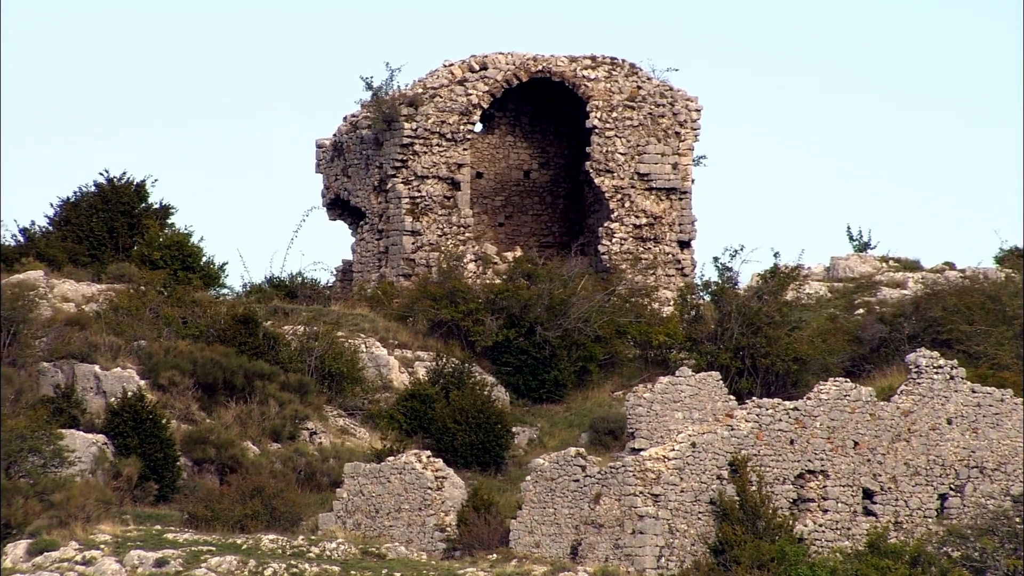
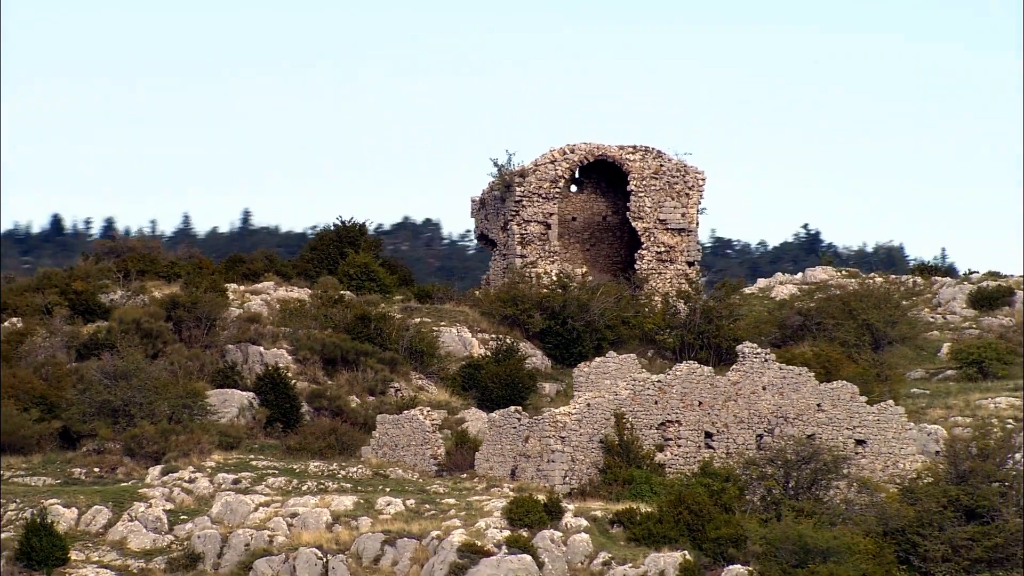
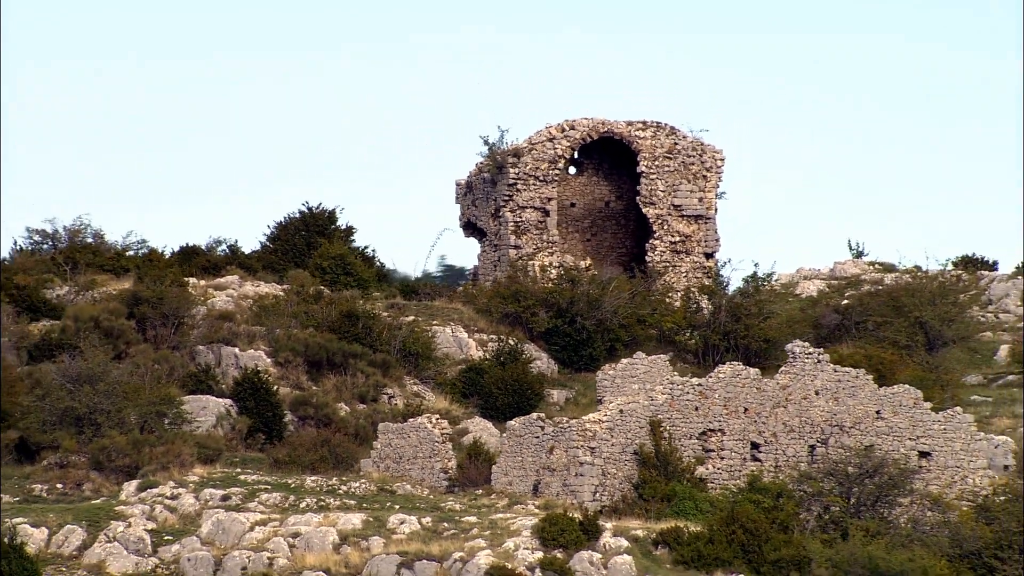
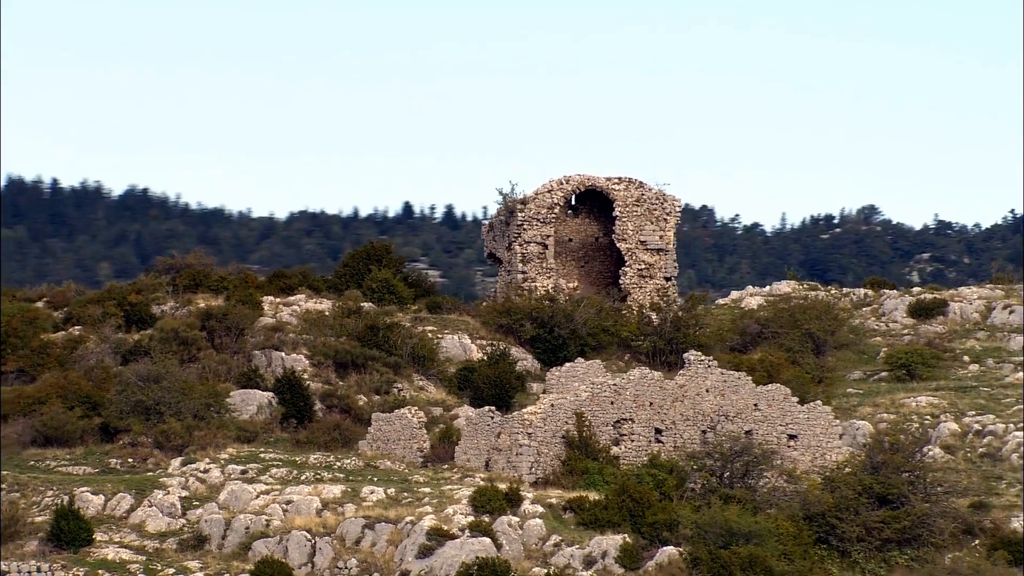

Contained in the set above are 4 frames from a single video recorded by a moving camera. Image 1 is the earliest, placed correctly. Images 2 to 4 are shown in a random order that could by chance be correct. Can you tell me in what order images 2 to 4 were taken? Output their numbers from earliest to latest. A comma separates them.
3, 2, 4
